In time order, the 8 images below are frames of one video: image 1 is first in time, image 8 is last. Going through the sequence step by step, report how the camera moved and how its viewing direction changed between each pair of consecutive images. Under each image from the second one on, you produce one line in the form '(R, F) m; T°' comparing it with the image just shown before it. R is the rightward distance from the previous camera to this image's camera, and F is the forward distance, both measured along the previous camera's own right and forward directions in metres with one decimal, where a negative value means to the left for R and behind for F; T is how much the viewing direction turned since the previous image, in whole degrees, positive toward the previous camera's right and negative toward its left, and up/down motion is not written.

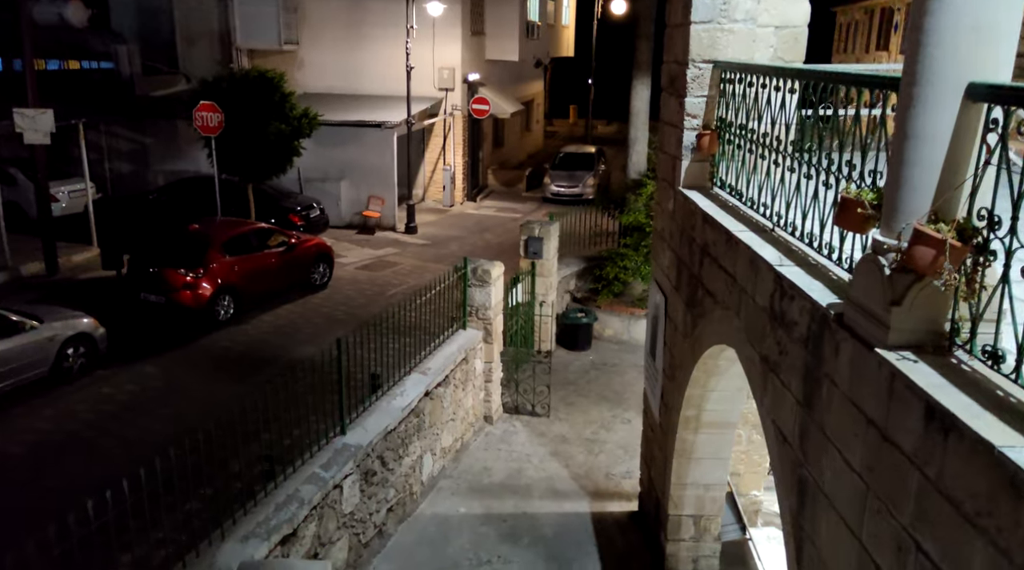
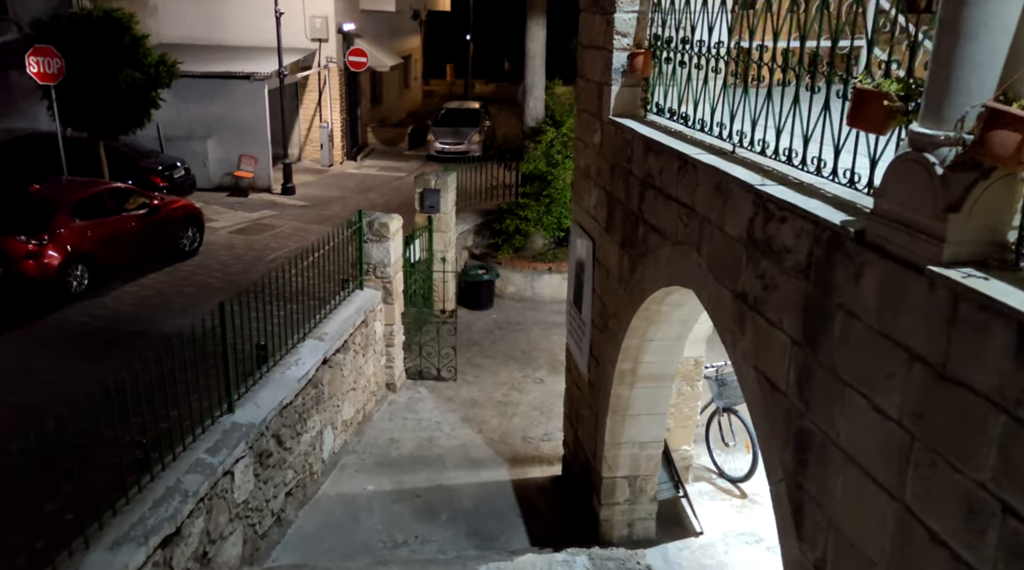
(-0.2, +0.7) m; +8°
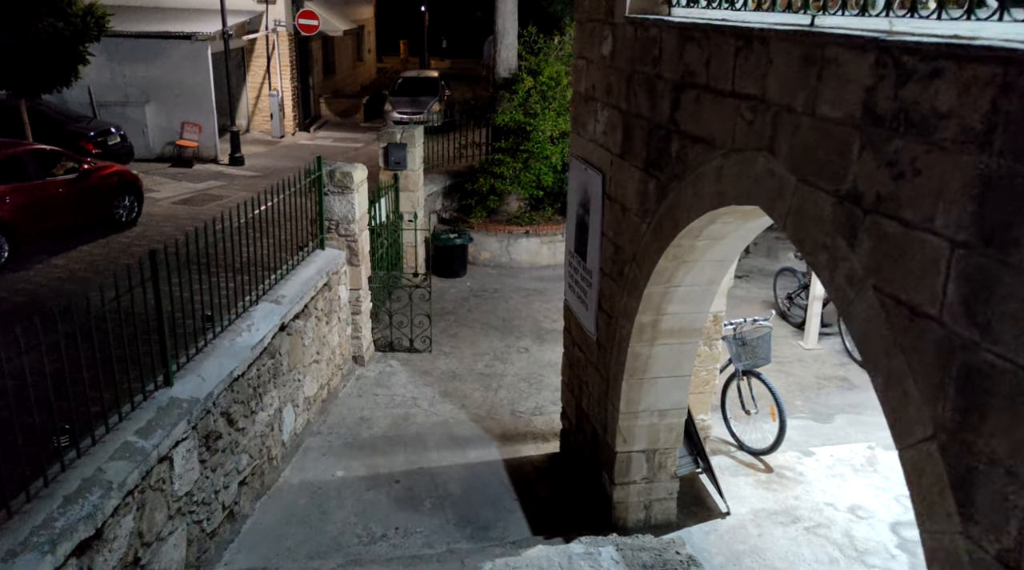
(-0.2, +1.0) m; +3°
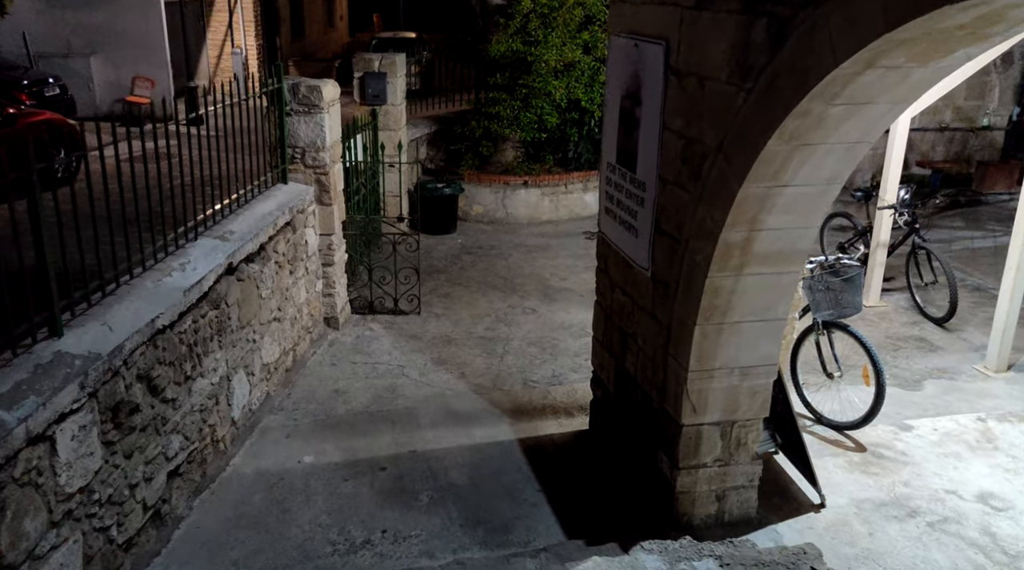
(-0.2, +1.4) m; +2°
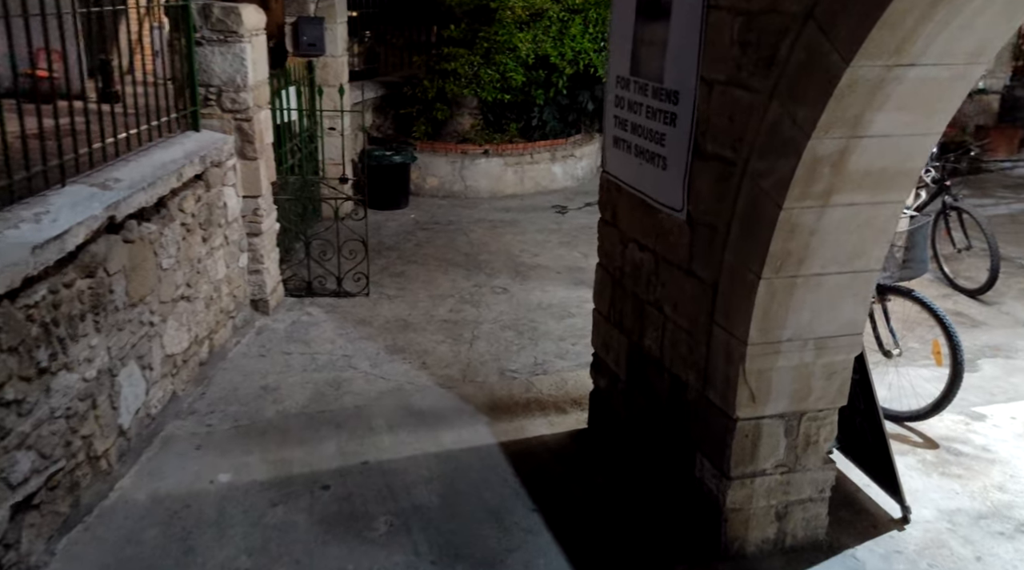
(-0.1, +1.1) m; +3°
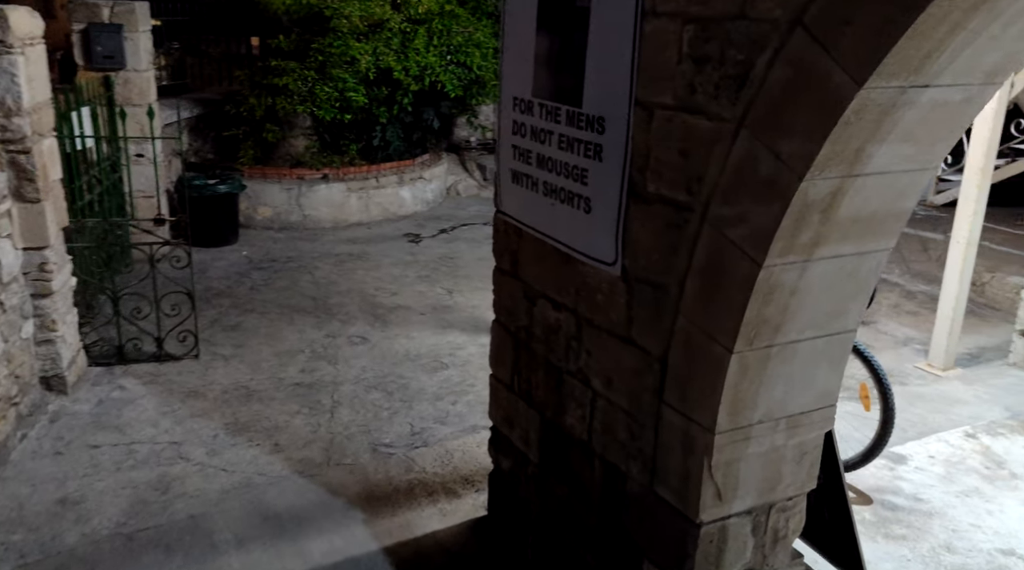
(-0.2, +0.7) m; +11°
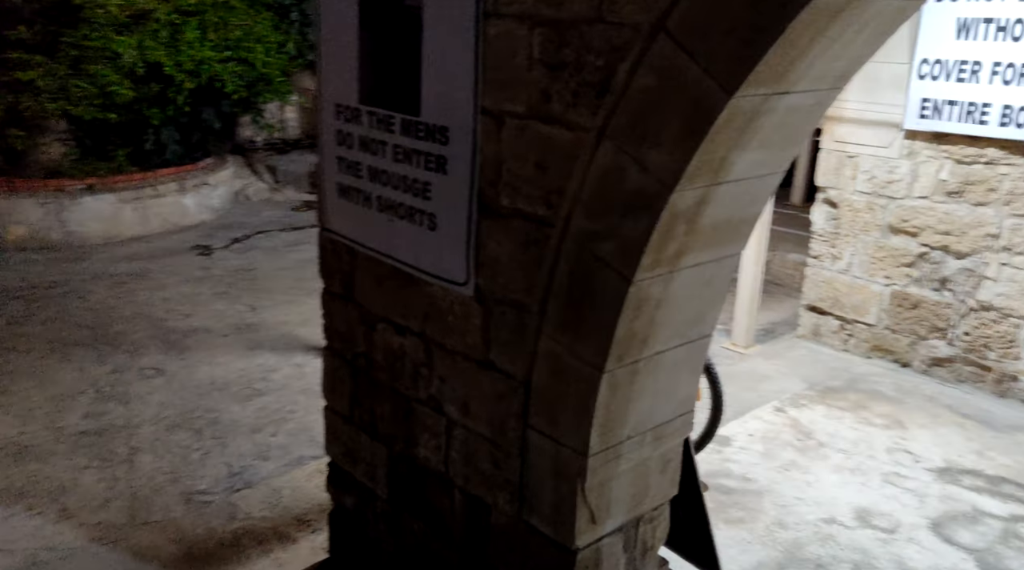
(-0.1, +0.2) m; +14°
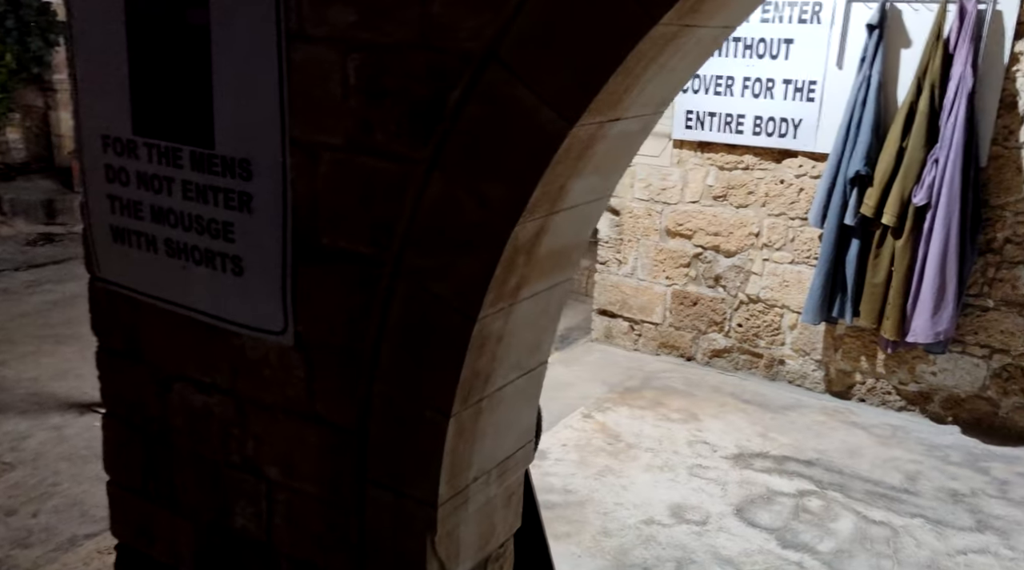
(-0.2, +0.1) m; +15°
